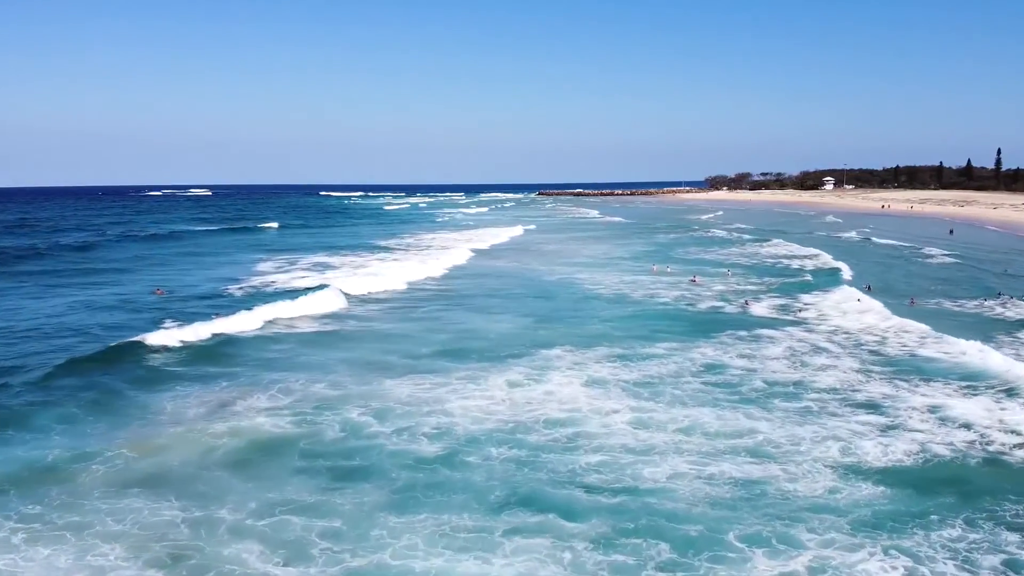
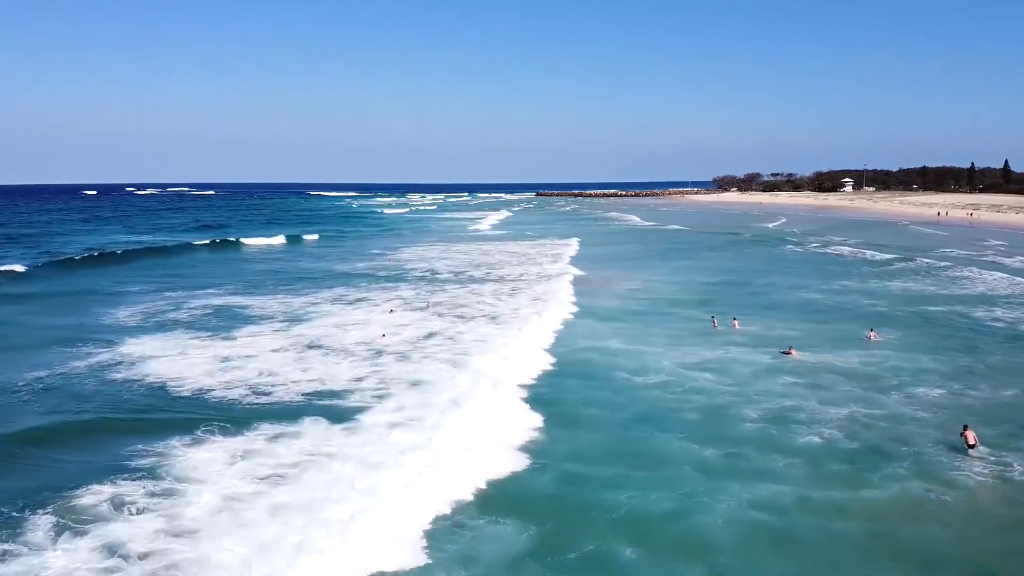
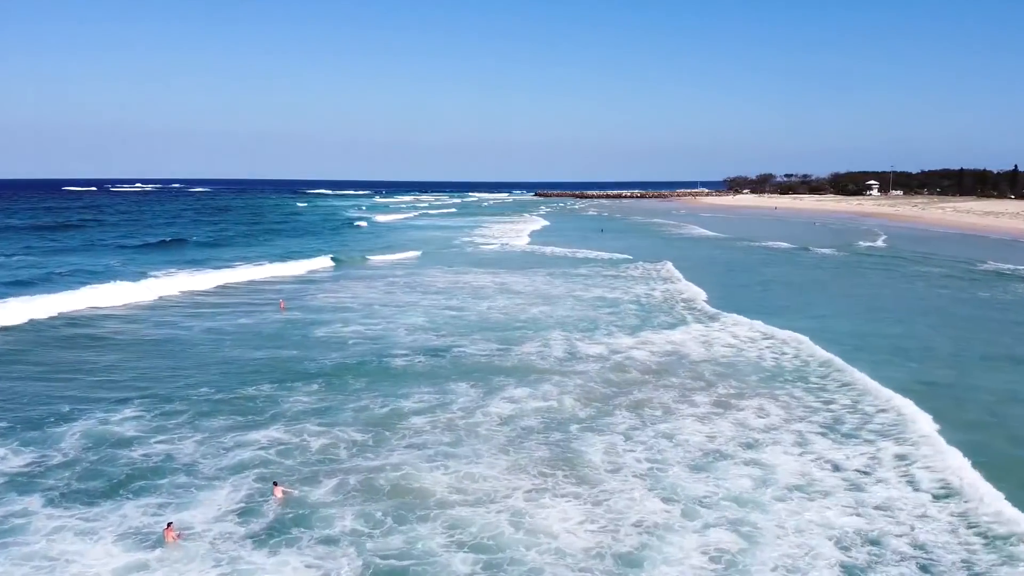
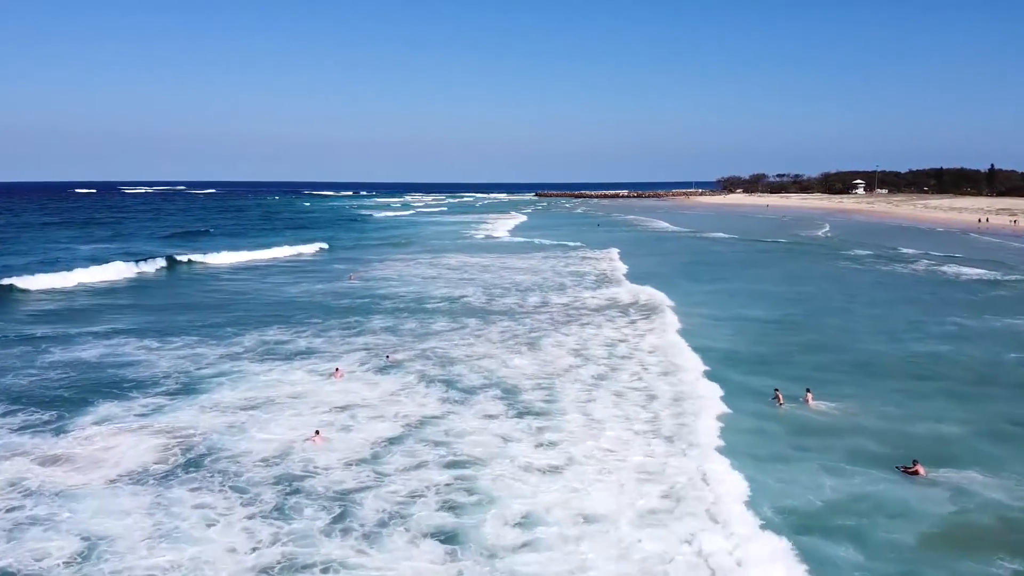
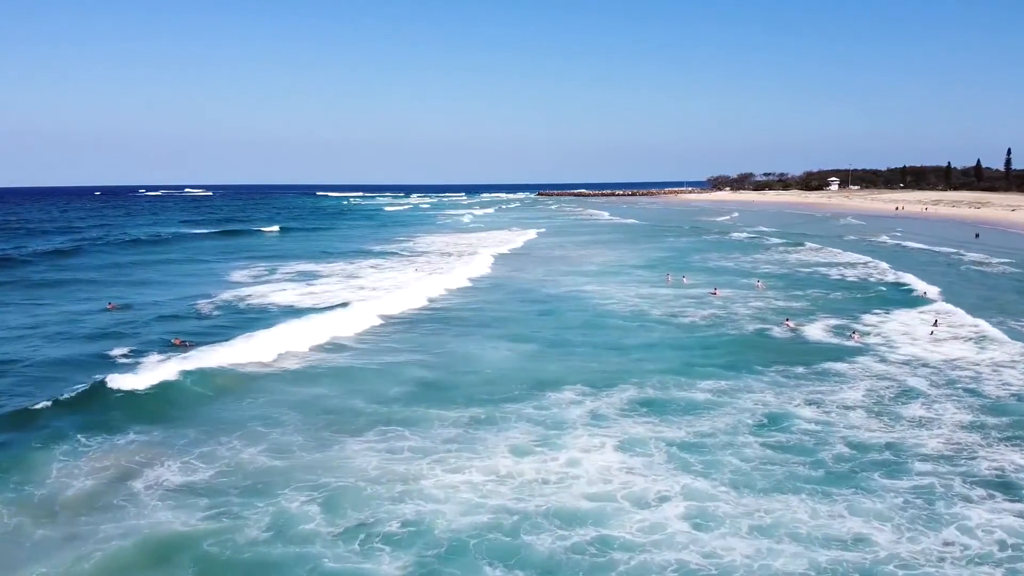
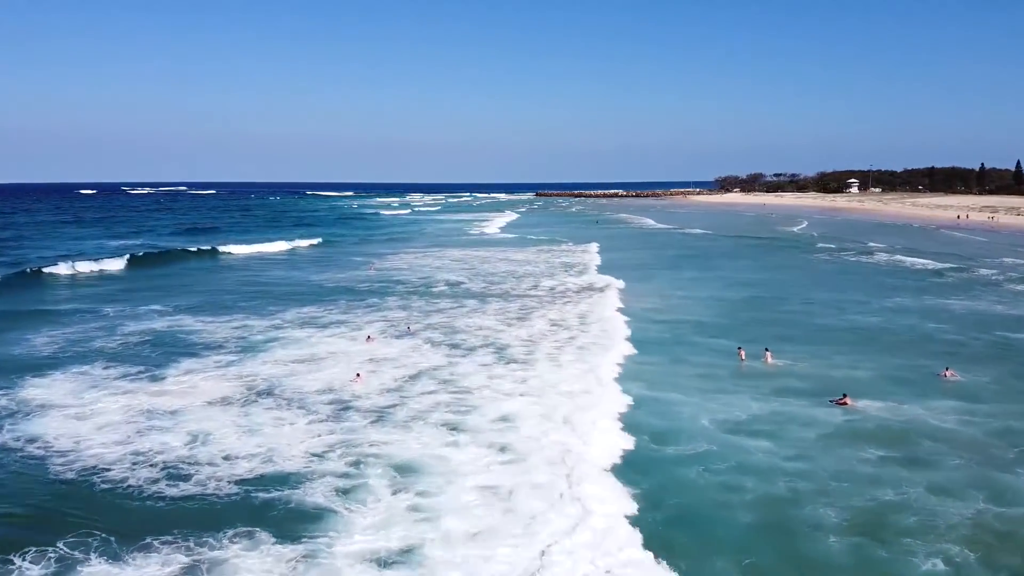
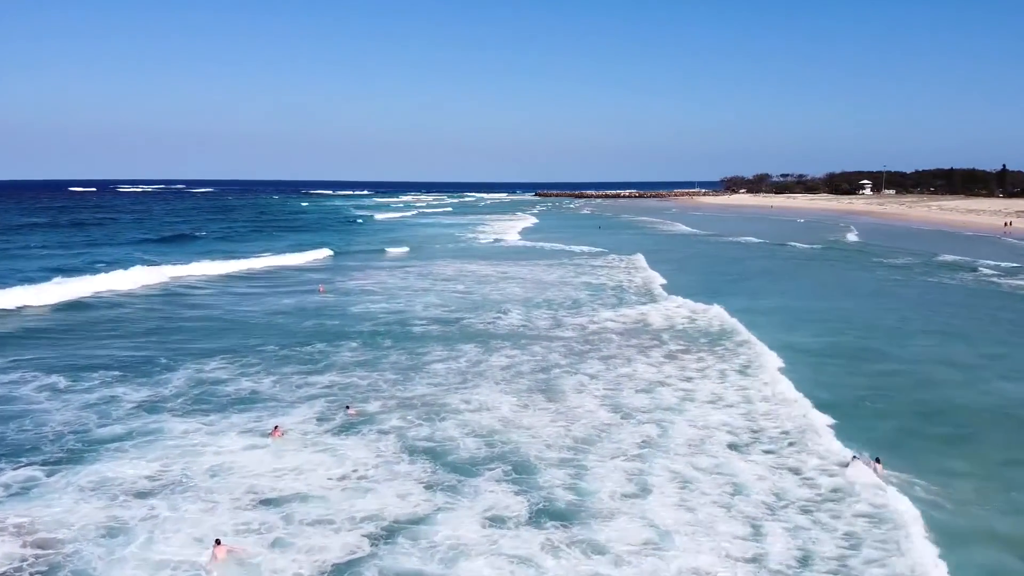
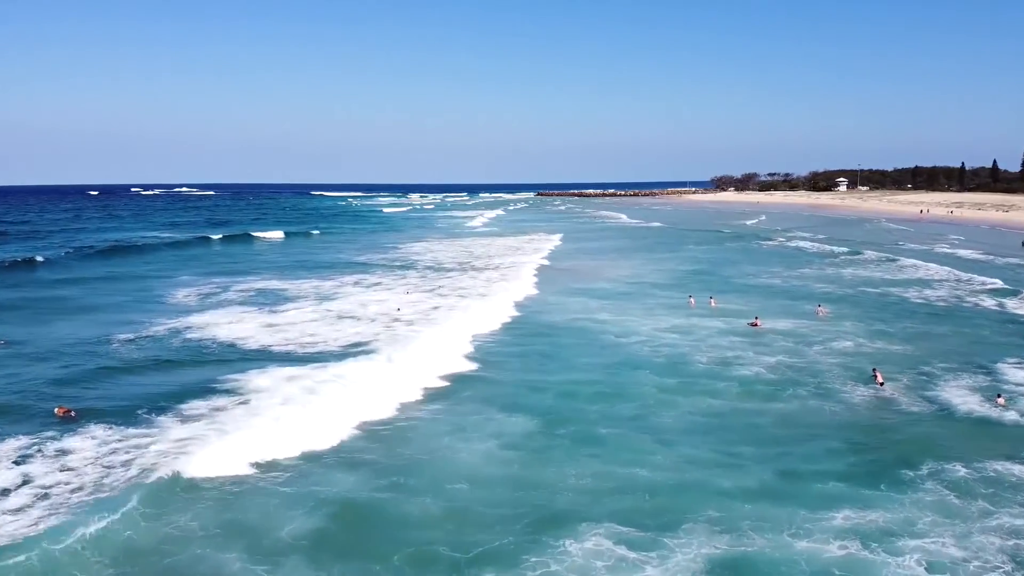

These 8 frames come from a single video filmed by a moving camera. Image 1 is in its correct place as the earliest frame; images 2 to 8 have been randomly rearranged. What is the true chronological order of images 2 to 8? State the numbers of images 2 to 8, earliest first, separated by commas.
5, 8, 2, 6, 4, 7, 3
